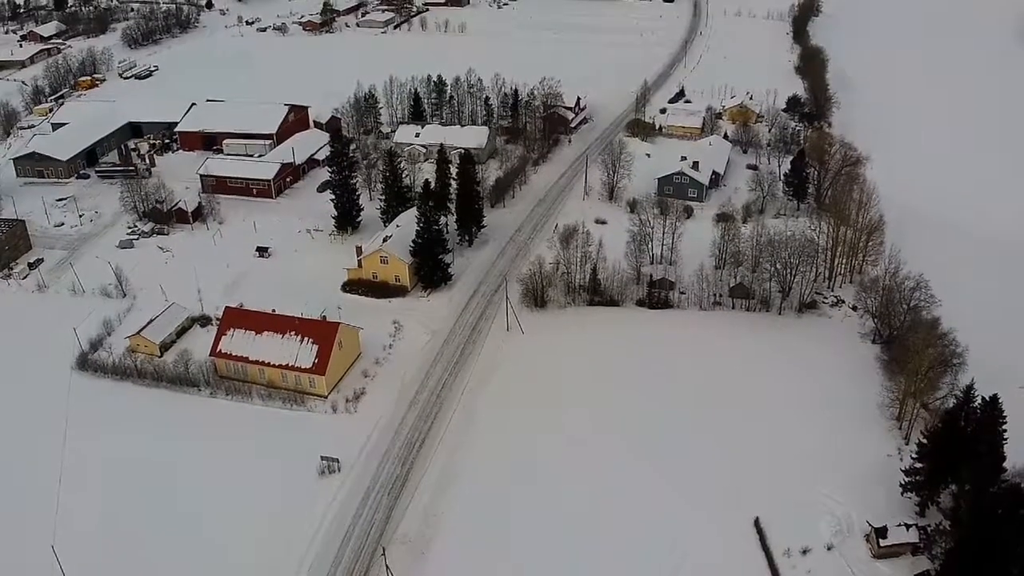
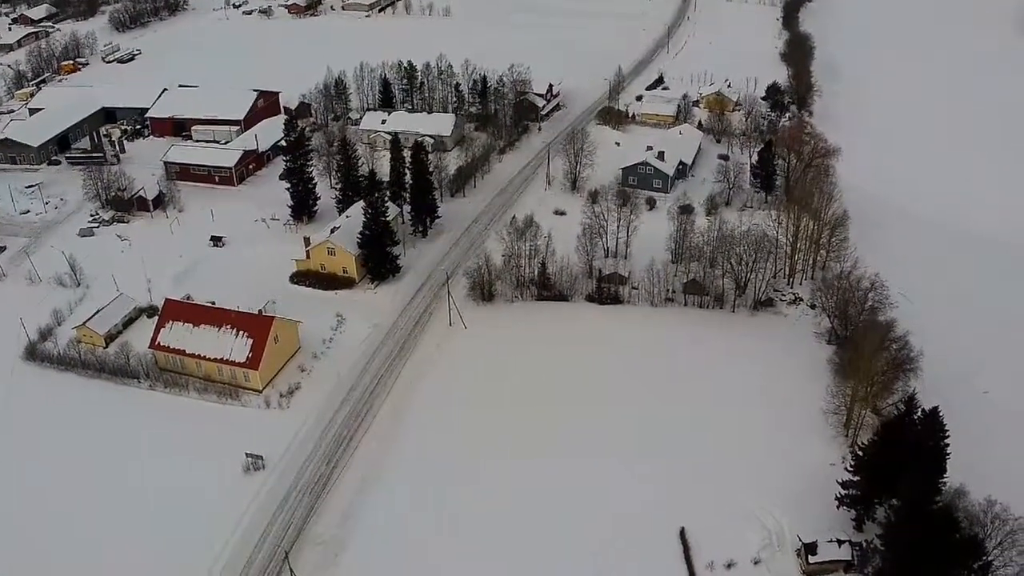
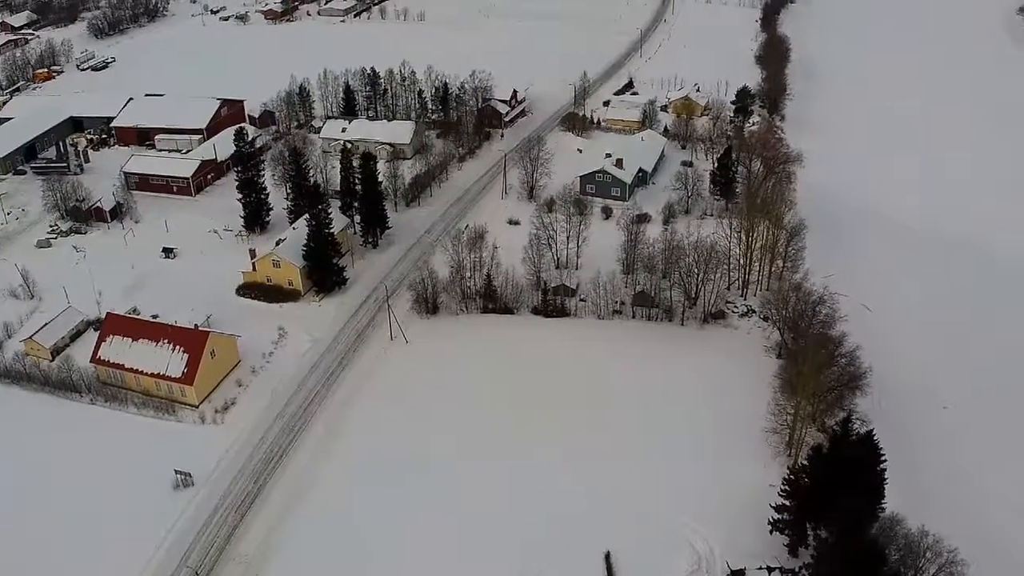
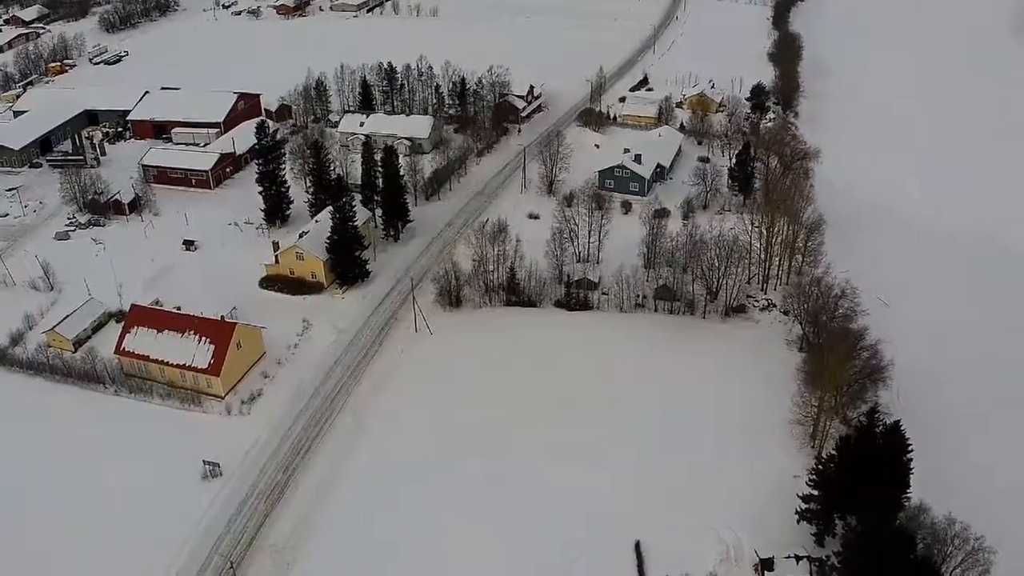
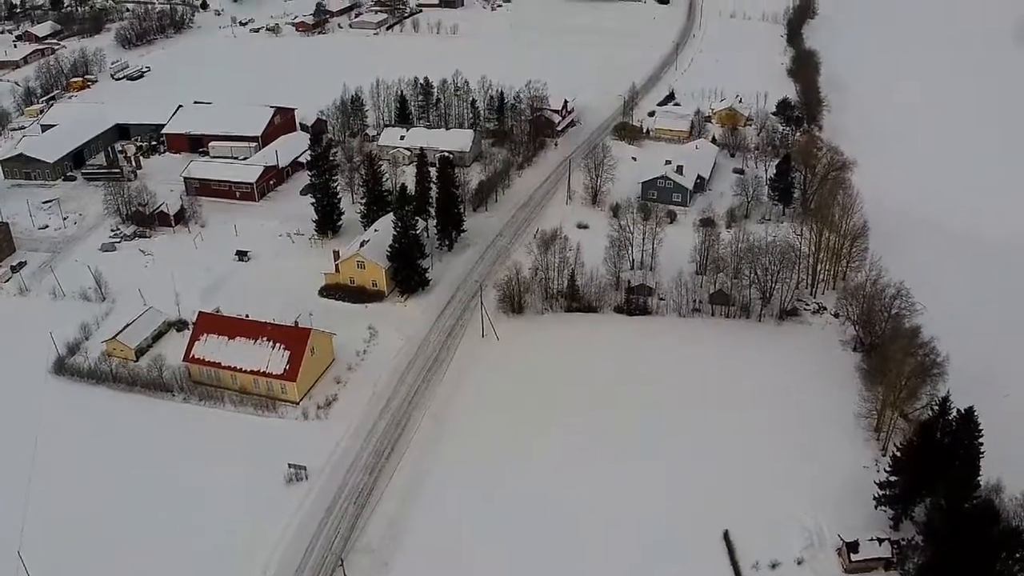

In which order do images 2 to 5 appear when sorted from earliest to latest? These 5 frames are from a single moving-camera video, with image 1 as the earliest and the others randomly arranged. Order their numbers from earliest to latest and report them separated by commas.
5, 2, 4, 3
